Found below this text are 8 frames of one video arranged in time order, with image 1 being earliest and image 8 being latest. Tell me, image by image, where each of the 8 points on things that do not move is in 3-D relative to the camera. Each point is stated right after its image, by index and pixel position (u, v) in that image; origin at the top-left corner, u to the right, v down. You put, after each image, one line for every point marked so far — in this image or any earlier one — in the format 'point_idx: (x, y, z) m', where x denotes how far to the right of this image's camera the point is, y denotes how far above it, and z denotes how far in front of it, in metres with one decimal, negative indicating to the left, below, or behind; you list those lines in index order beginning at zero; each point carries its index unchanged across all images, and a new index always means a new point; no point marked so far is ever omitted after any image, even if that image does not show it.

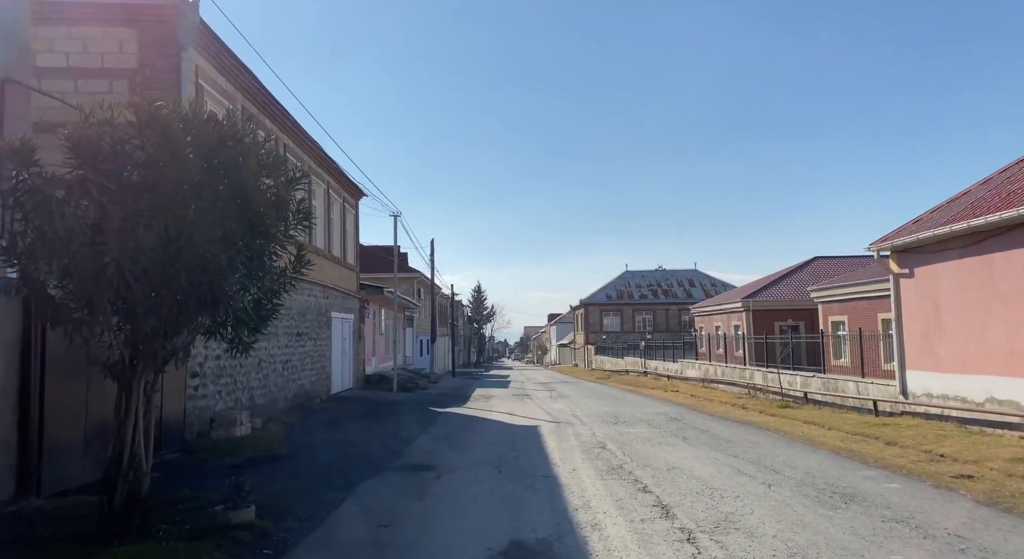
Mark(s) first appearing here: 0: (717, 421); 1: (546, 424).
0: (+4.7, -3.3, +15.1) m
1: (+0.8, -3.4, +15.3) m
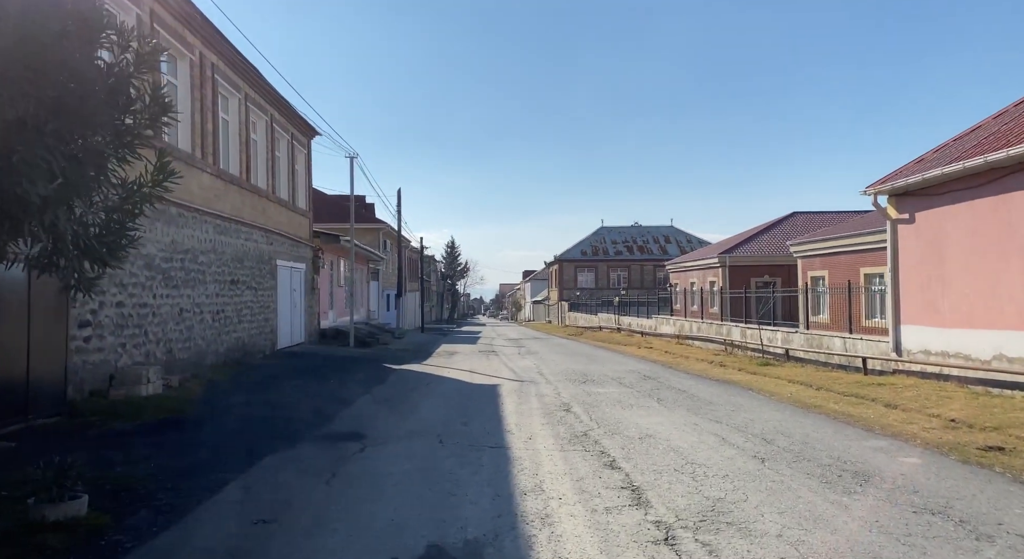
0: (+3.9, -2.1, +13.8) m
1: (-0.1, -2.2, +13.9) m
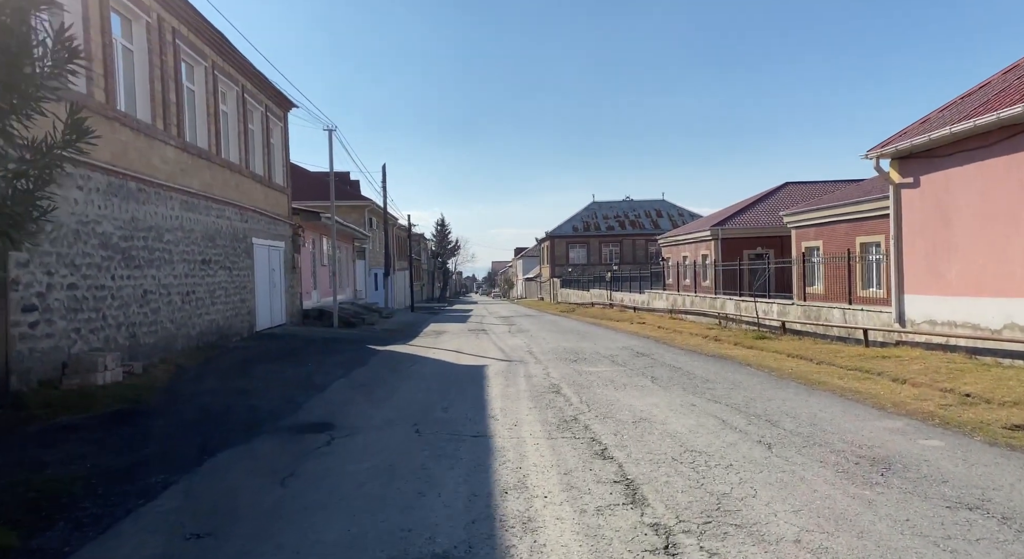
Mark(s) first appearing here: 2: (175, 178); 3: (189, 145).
0: (+3.6, -1.5, +13.2) m
1: (-0.3, -1.7, +13.3) m
2: (-6.7, +2.0, +13.0) m
3: (-6.8, +2.8, +13.6) m
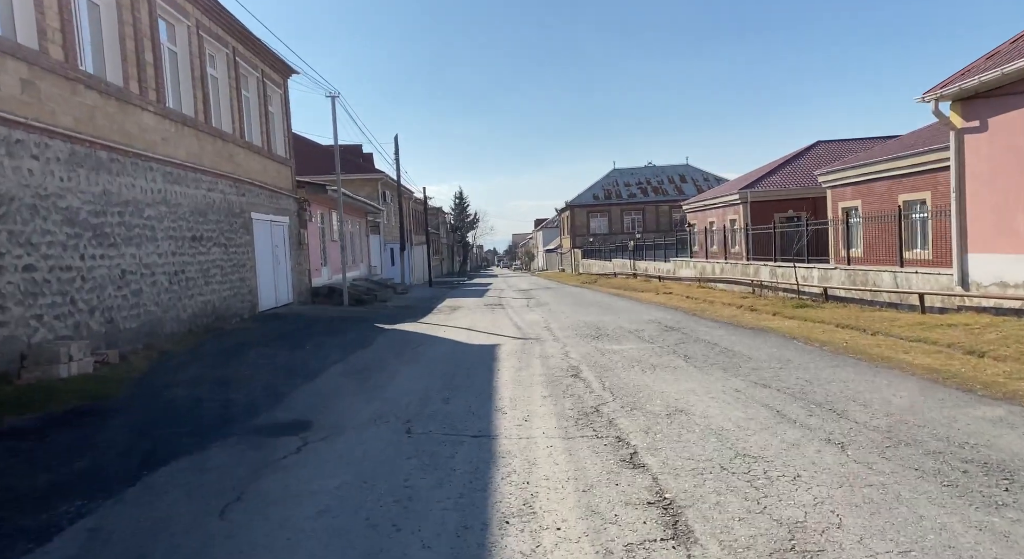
0: (+3.9, -0.9, +11.9) m
1: (0.0, -1.1, +12.1) m
2: (-6.5, +2.4, +11.9) m
3: (-6.6, +3.2, +12.5) m
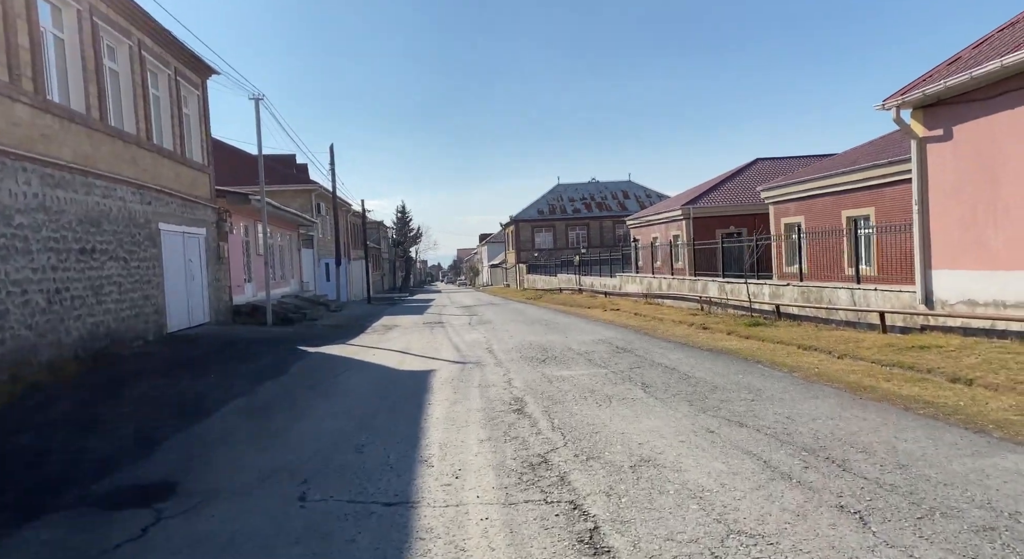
0: (+2.8, -1.2, +11.0) m
1: (-1.1, -1.4, +10.9) m
2: (-7.6, +2.1, +10.2) m
3: (-7.7, +2.9, +10.8) m
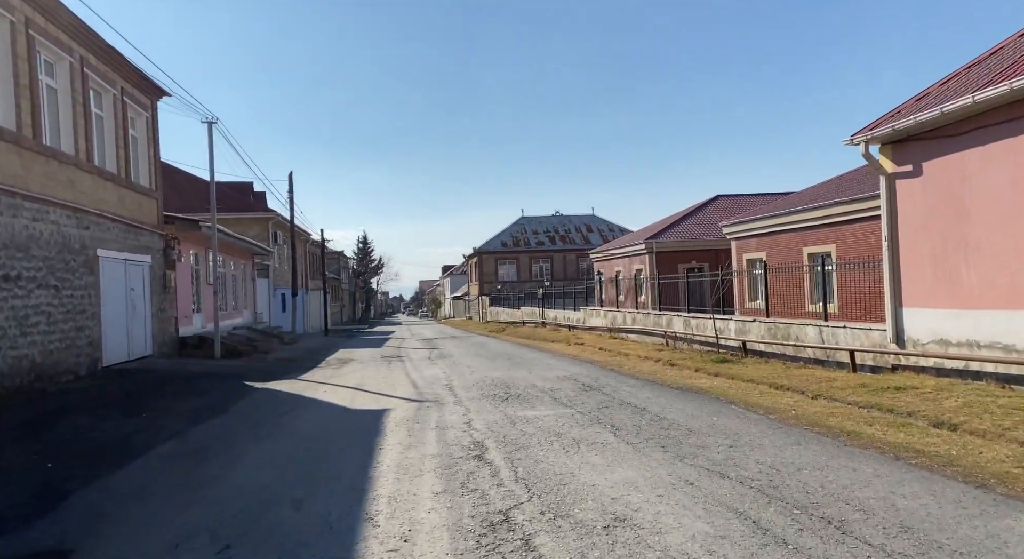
0: (+2.2, -1.8, +10.5) m
1: (-1.7, -2.0, +10.2) m
2: (-8.1, +1.7, +9.3) m
3: (-8.2, +2.5, +10.0) m
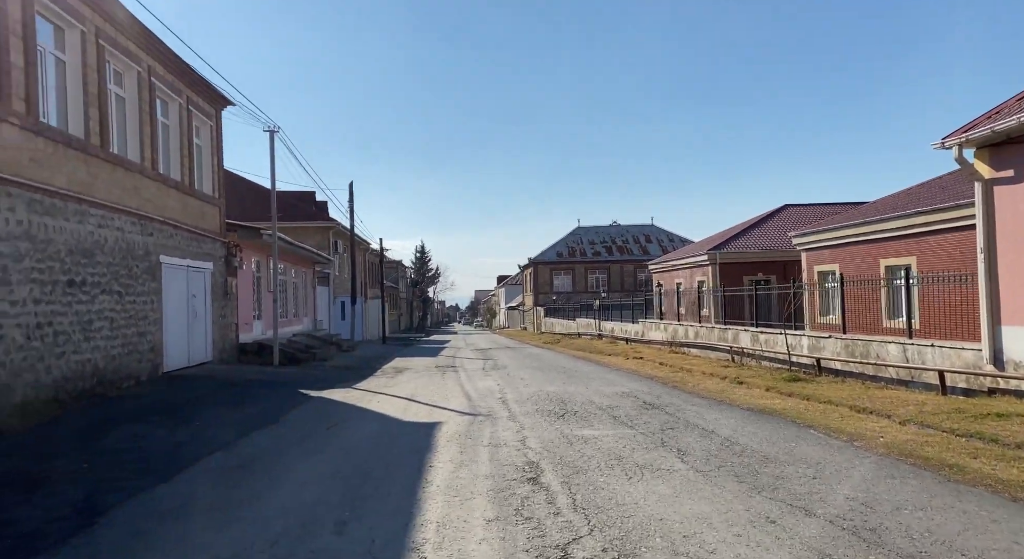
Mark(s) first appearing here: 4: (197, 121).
0: (+3.1, -1.9, +9.9) m
1: (-0.8, -2.1, +9.8) m
2: (-7.2, +1.6, +9.6) m
3: (-7.3, +2.4, +10.2) m
4: (-8.1, +4.1, +16.7) m
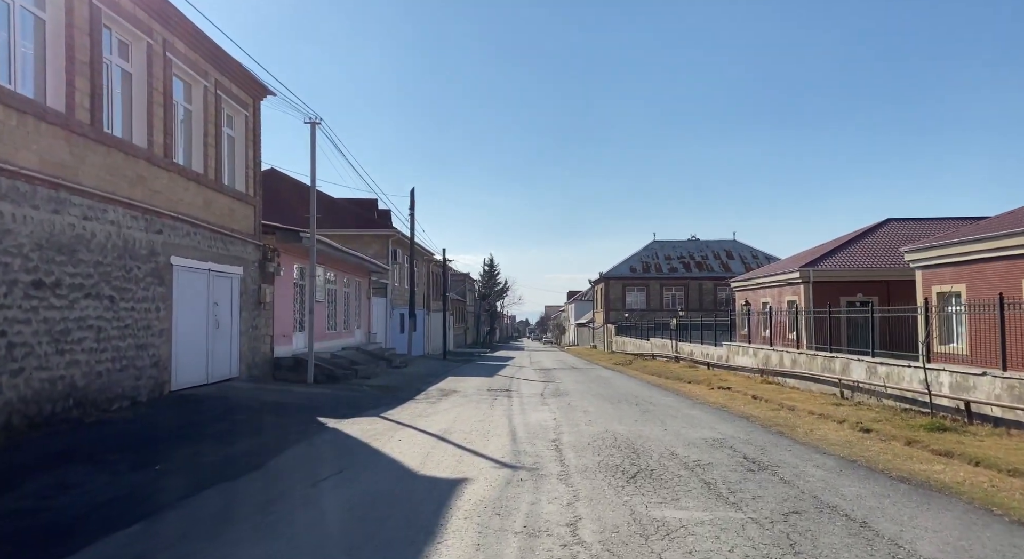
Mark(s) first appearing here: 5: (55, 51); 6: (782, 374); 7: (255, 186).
0: (+3.7, -2.1, +7.0) m
1: (-0.3, -2.2, +7.4) m
2: (-6.6, +1.6, +7.9) m
3: (-6.5, +2.4, +8.6) m
4: (-6.6, +3.9, +15.1) m
5: (-6.5, +3.2, +9.3) m
6: (+8.1, -2.8, +19.5) m
7: (-6.4, +2.3, +16.1) m
